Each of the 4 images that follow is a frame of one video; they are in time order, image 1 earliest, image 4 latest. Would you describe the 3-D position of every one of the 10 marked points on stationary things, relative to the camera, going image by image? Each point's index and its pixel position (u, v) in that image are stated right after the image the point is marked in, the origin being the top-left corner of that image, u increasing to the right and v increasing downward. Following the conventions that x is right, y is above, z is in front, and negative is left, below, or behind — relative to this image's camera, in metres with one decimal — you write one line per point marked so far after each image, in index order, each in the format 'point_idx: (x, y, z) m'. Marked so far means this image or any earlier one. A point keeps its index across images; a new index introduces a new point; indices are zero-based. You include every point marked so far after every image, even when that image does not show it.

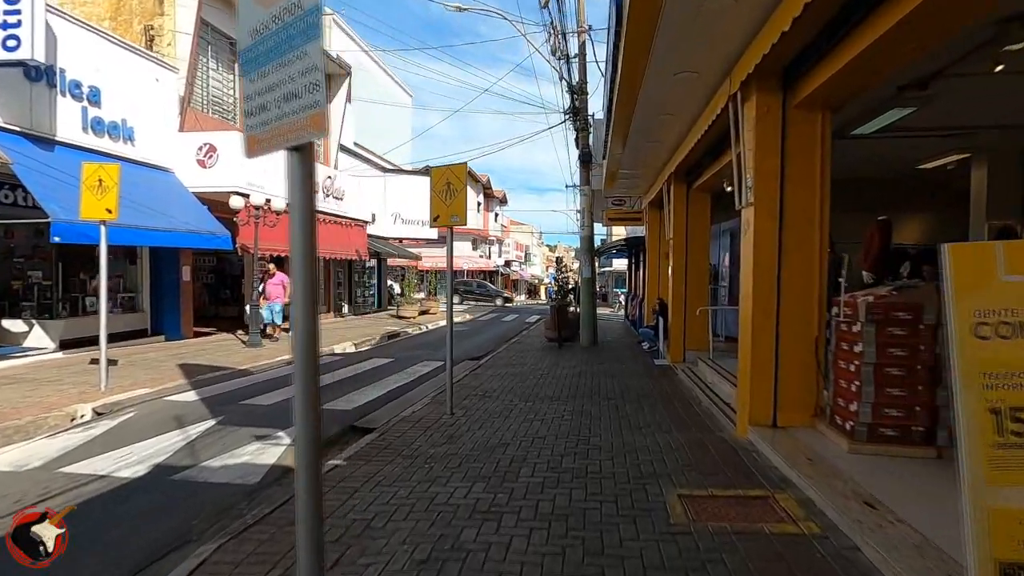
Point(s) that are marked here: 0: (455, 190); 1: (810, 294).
0: (-0.8, +1.4, +7.6) m
1: (+3.3, -0.1, +6.0) m
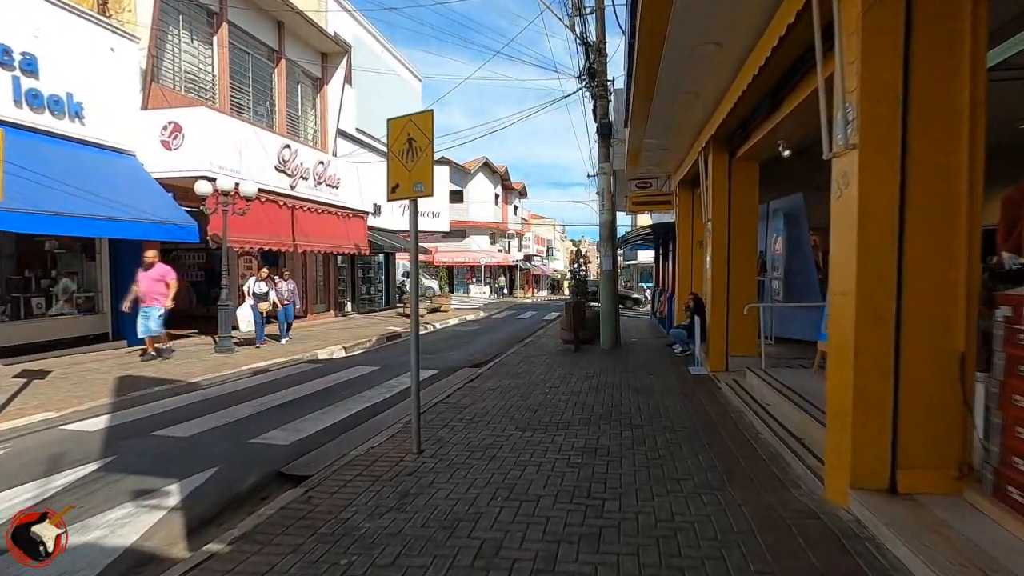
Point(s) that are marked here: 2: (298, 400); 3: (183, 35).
0: (-1.0, +1.4, +5.5) m
1: (+3.1, 0.0, +3.8) m
2: (-3.4, -1.8, +8.5) m
3: (-8.9, +6.9, +14.6) m
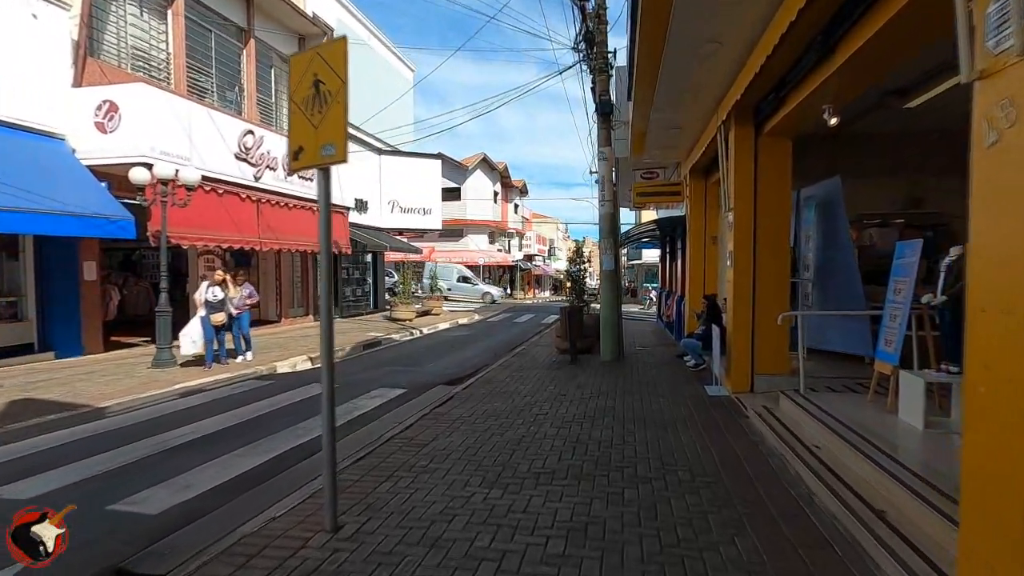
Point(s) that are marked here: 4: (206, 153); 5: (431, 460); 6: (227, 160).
0: (-1.3, +1.4, +3.8) m
1: (+2.8, 0.0, +2.1) m
2: (-3.7, -1.8, +6.8) m
3: (-9.2, +6.8, +12.9) m
4: (-7.3, +3.2, +12.9) m
5: (-0.8, -1.8, +5.6) m
6: (-7.2, +3.2, +13.6) m
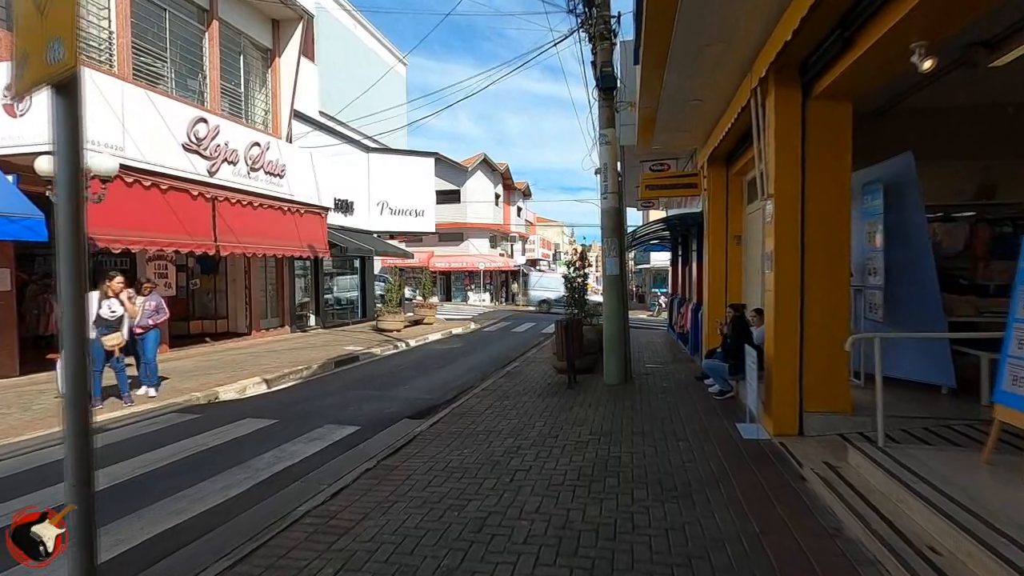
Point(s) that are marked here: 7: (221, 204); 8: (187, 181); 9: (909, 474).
0: (-1.7, +1.3, +2.0) m
1: (+2.4, -0.1, +0.2) m
2: (-4.0, -2.0, +5.0) m
3: (-9.5, +6.6, +11.3) m
4: (-7.6, +3.0, +11.1) m
5: (-1.2, -1.9, +3.7) m
6: (-7.4, +3.0, +11.9) m
7: (-7.0, +2.0, +13.1) m
8: (-7.4, +2.4, +12.3) m
9: (+3.3, -1.5, +4.4) m
